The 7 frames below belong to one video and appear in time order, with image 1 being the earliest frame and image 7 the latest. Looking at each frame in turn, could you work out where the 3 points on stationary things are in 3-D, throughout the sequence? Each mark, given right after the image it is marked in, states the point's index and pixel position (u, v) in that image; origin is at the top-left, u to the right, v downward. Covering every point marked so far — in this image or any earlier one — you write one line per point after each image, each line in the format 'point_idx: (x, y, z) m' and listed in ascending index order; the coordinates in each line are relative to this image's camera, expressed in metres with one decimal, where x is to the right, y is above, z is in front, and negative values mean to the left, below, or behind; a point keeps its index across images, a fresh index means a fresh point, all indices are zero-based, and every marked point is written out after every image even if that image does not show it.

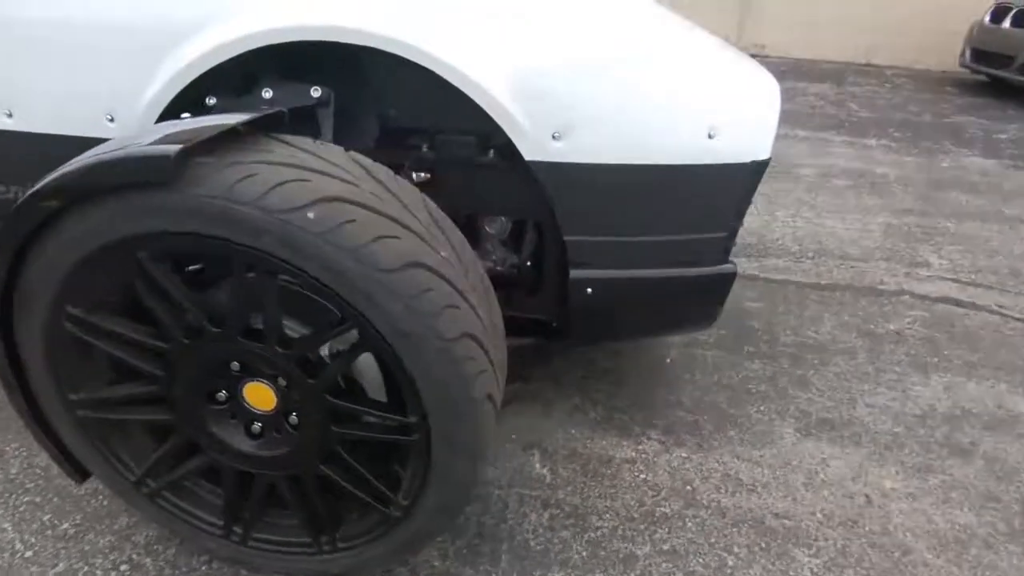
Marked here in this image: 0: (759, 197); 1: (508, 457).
0: (+1.9, +0.7, +4.1) m
1: (0.0, -0.5, +1.8) m
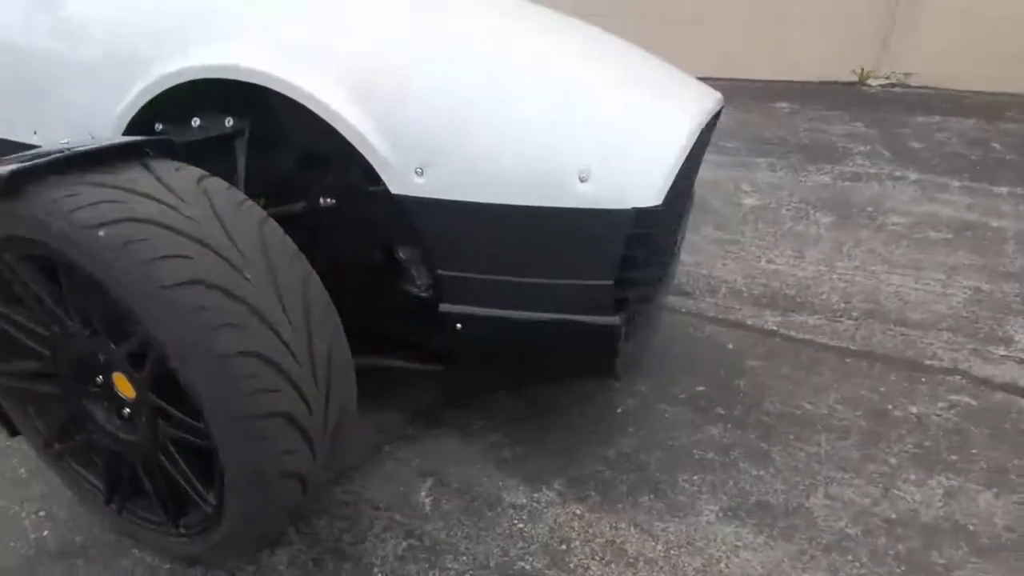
0: (+2.1, +0.3, +3.7) m
1: (-0.4, -0.6, +1.8) m
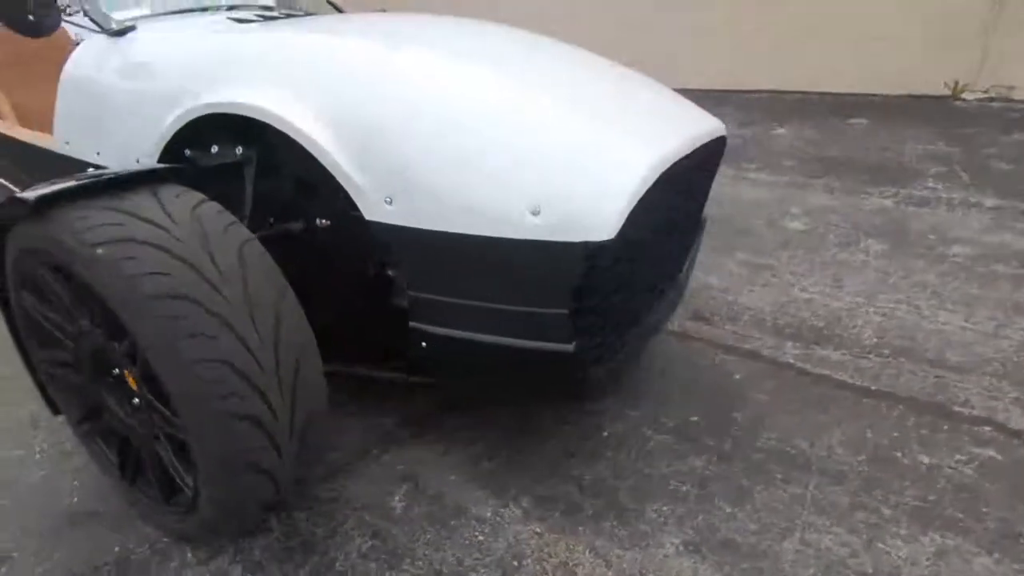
0: (+2.3, +0.1, +3.4) m
1: (-0.5, -0.7, +1.9) m
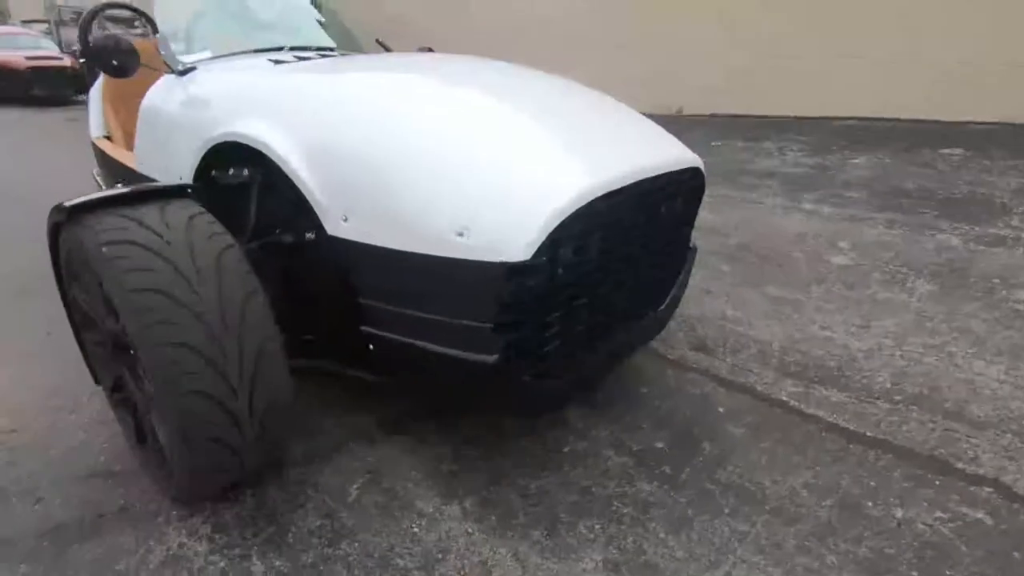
0: (+2.4, -0.2, +3.2) m
1: (-0.7, -0.7, +2.1) m
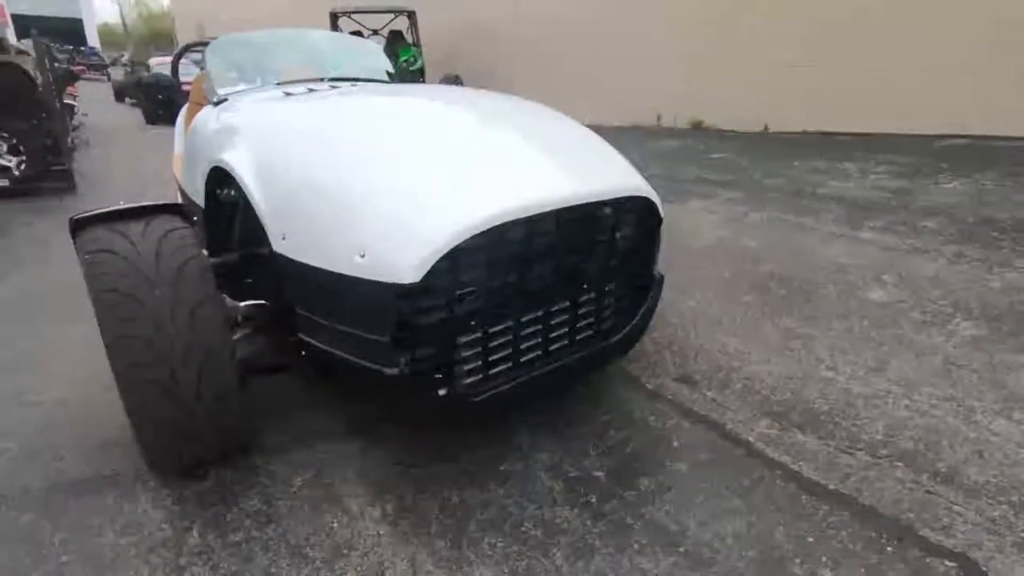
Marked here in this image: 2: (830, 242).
0: (+2.3, -0.4, +2.9) m
1: (-0.9, -0.8, +2.3) m
2: (+2.6, +0.4, +4.5) m
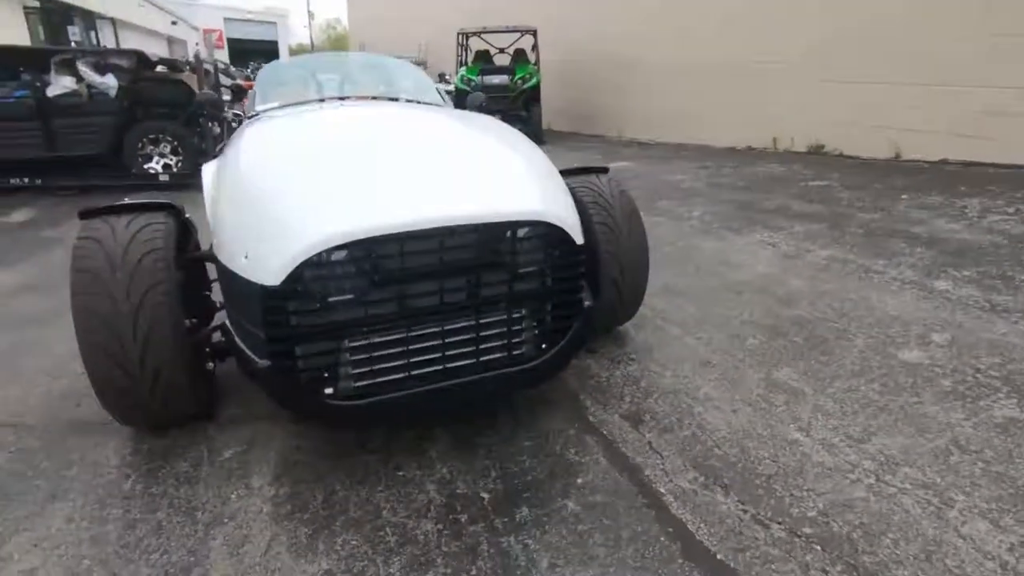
0: (+1.9, -0.7, +2.4) m
1: (-1.3, -0.7, +2.6) m
2: (+2.7, 0.0, +3.9) m
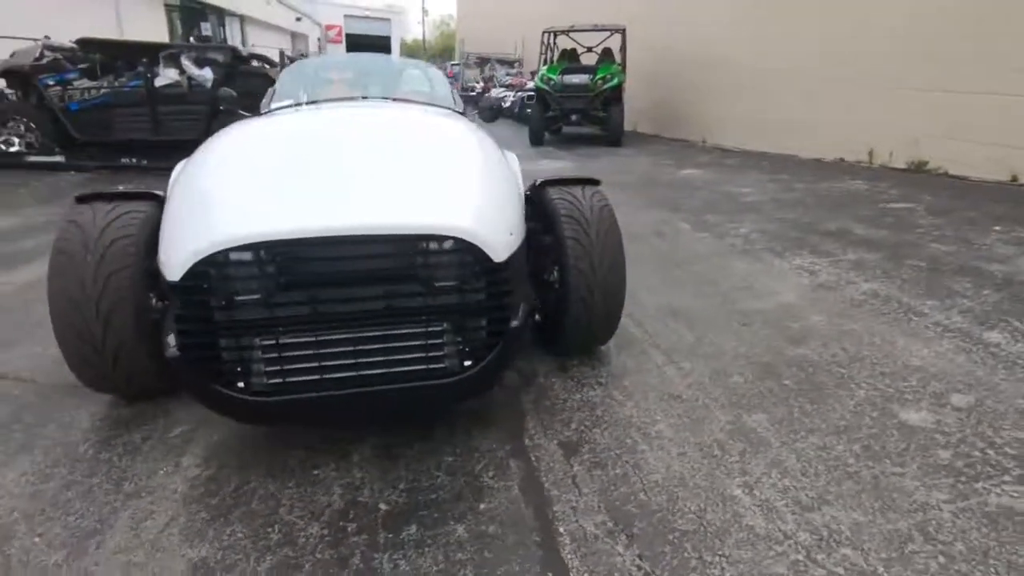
0: (+1.5, -0.9, +2.1) m
1: (-1.7, -0.7, +2.8) m
2: (+2.6, -0.3, +3.4) m
